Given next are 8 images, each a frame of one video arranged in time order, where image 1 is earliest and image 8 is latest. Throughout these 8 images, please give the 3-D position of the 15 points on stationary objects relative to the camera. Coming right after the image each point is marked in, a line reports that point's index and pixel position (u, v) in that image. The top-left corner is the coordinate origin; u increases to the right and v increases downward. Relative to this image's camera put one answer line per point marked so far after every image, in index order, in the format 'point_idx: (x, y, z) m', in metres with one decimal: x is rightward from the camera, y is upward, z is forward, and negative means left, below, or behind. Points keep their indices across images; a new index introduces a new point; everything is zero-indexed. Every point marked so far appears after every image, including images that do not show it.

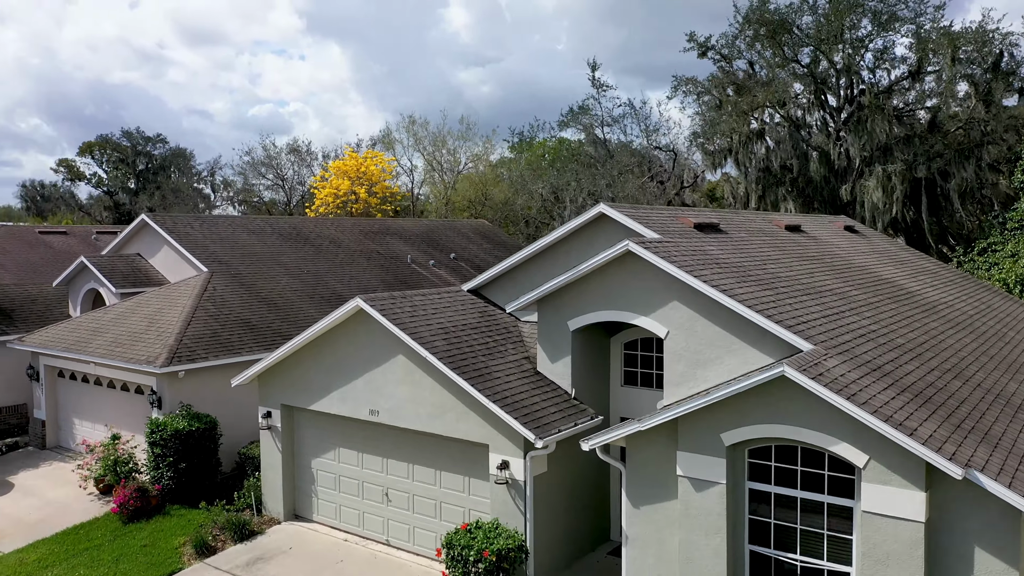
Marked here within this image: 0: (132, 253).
0: (-7.8, +0.7, +16.6) m
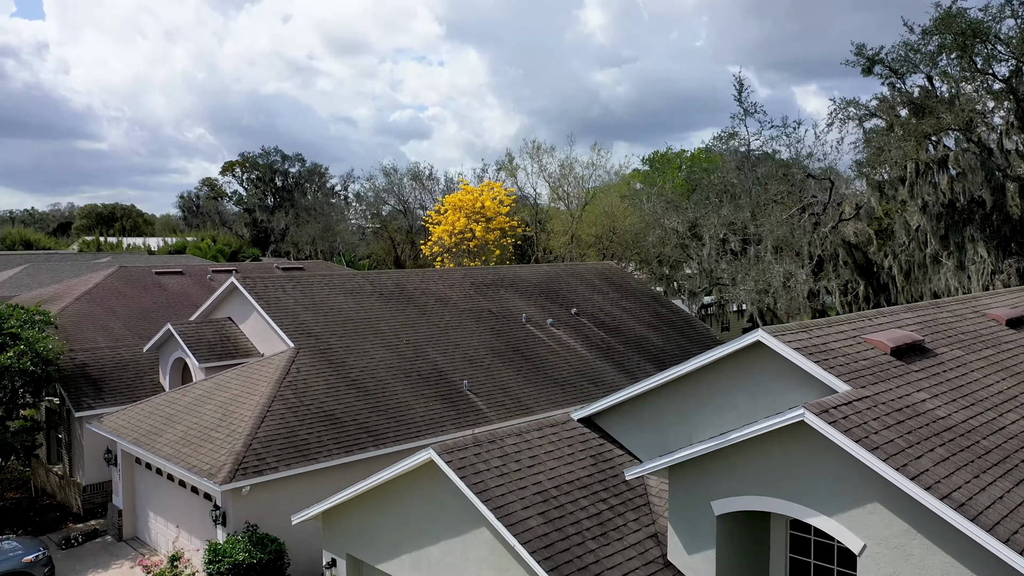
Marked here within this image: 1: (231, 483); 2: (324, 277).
0: (-5.4, -0.6, +15.3) m
1: (-3.5, -2.4, +10.1) m
2: (-3.8, +0.2, +16.1) m
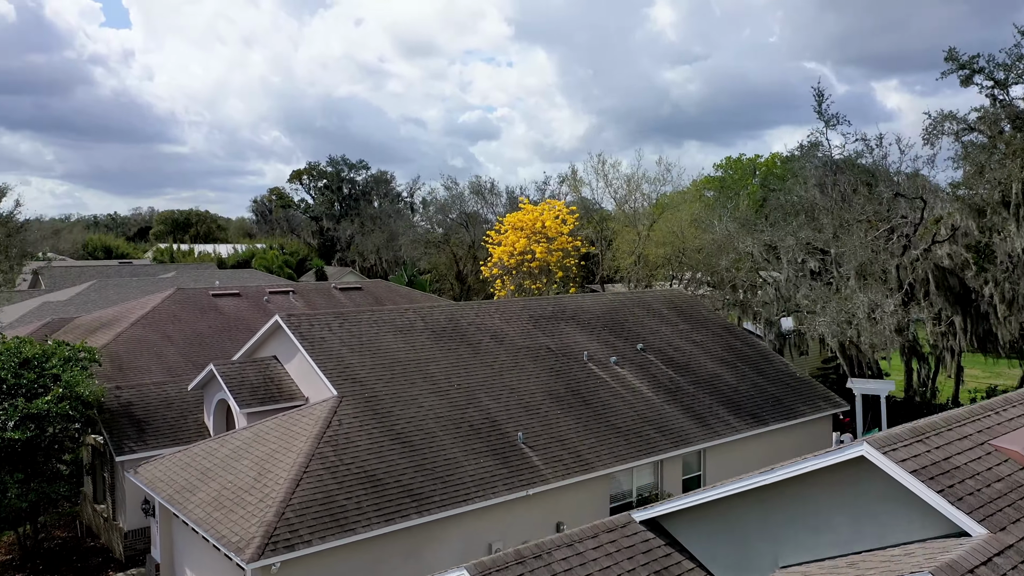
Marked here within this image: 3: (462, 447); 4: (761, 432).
0: (-4.4, -1.2, +14.6) m
1: (-2.9, -3.1, +9.3) m
2: (-2.6, -0.5, +15.3) m
3: (-0.8, -2.4, +12.4) m
4: (+4.9, -2.8, +15.8) m
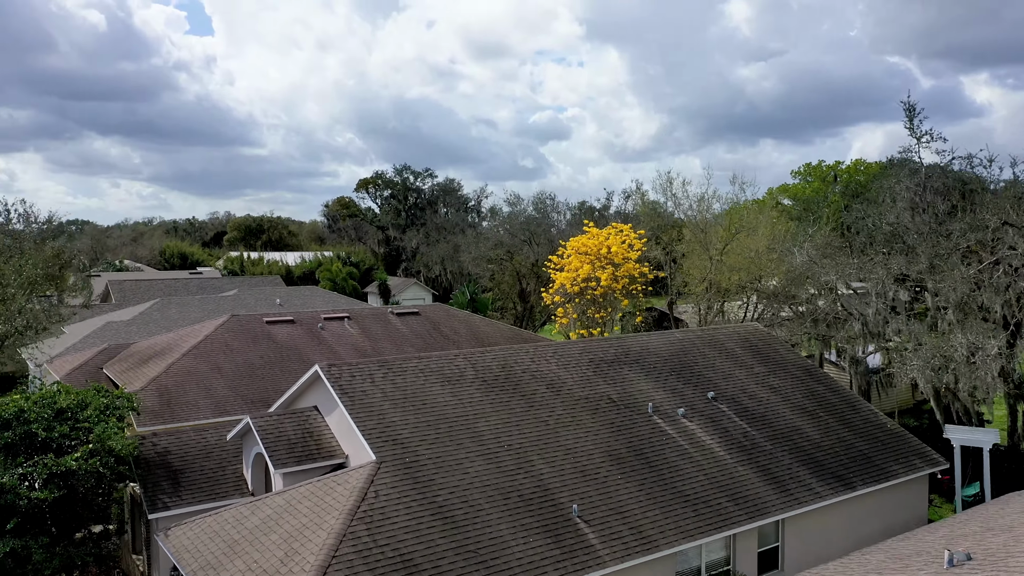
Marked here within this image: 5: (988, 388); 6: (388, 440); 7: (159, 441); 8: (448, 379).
0: (-3.4, -2.0, +13.7) m
1: (-2.4, -3.9, +8.3) m
2: (-1.6, -1.3, +14.2) m
3: (0.0, -3.2, +11.2) m
4: (+5.9, -3.7, +14.2) m
5: (+10.2, -2.1, +17.3) m
6: (-1.8, -2.3, +12.1) m
7: (-6.3, -2.7, +14.4) m
8: (-1.1, -1.6, +14.1) m
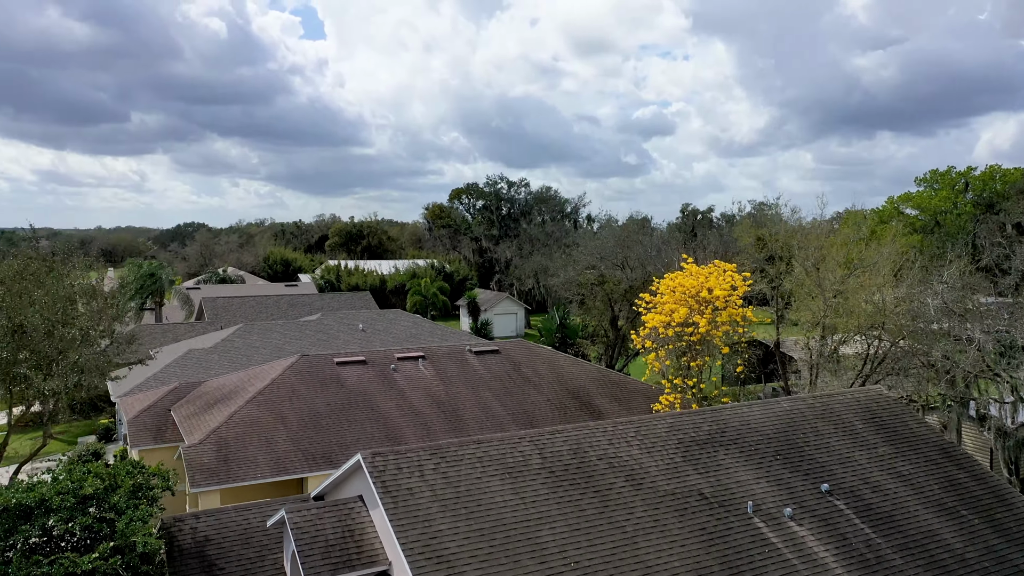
0: (-2.4, -3.2, +12.1) m
1: (-2.1, -5.1, +6.6) m
2: (-0.5, -2.4, +12.4) m
3: (+0.7, -4.4, +9.2) m
4: (+6.9, -4.9, +11.4) m
5: (+11.6, -3.4, +14.0) m
6: (-1.0, -3.4, +10.3) m
7: (-5.1, -3.8, +13.2) m
8: (0.0, -2.7, +12.2) m
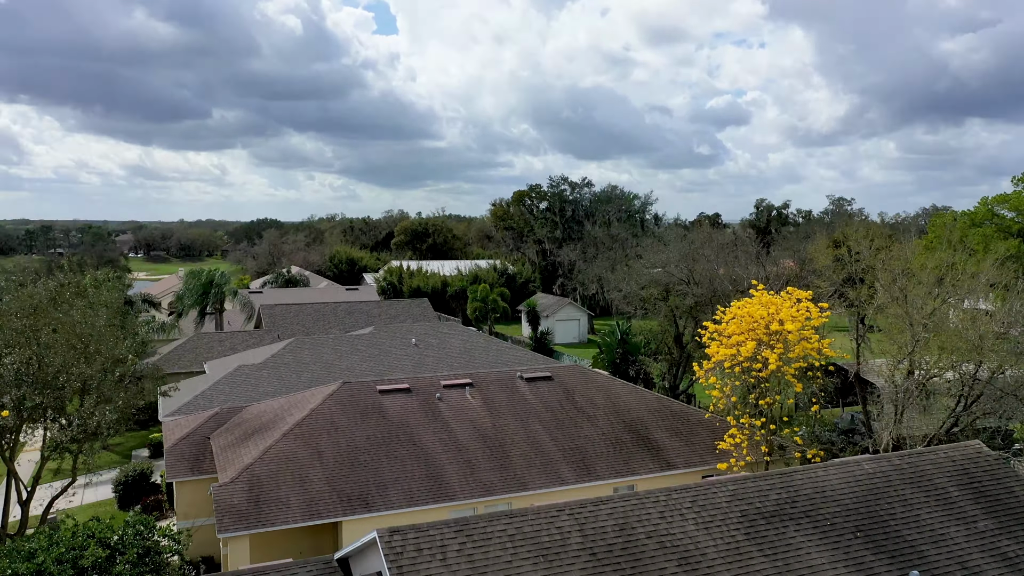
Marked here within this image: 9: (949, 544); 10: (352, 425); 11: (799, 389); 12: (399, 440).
0: (-1.9, -3.9, +10.9) m
1: (-2.1, -5.9, +5.4) m
2: (0.0, -3.2, +11.0) m
3: (+0.9, -5.2, +7.8) m
4: (+7.2, -5.7, +9.4) m
5: (+12.1, -4.2, +11.5) m
6: (-0.7, -4.2, +9.0) m
7: (-4.5, -4.5, +12.2) m
8: (+0.4, -3.5, +10.8) m
9: (+6.6, -3.8, +12.2) m
10: (-3.9, -3.3, +19.6) m
11: (+6.4, -2.2, +18.1) m
12: (-2.7, -3.6, +19.5) m
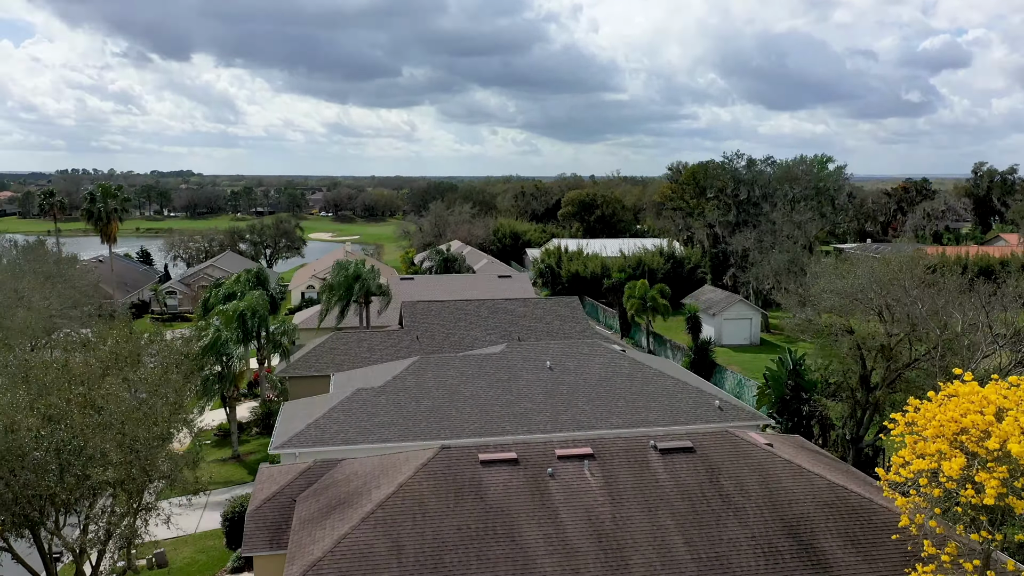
0: (-1.4, -5.6, +7.8) m
1: (-2.8, -7.9, +2.6) m
2: (+0.4, -5.0, +7.4) m
3: (+0.6, -7.2, +4.2) m
4: (+7.2, -7.7, +4.4) m
5: (+12.4, -6.3, +5.3) m
6: (-0.7, -6.1, +5.6) m
7: (-3.7, -6.1, +9.6) m
8: (+0.8, -5.3, +7.1) m
9: (+7.1, -5.7, +7.2) m
10: (-1.4, -4.5, +16.6) m
11: (+8.3, -3.8, +12.9) m
12: (-0.3, -4.9, +16.2) m
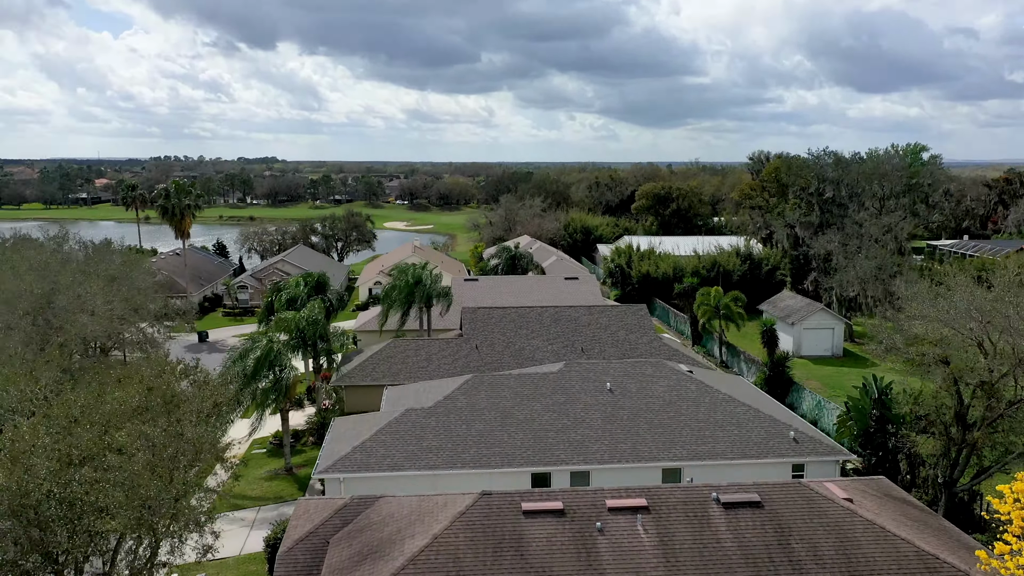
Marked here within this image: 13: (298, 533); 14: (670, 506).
0: (-1.5, -6.5, +6.5) m
1: (-3.4, -8.8, +1.5) m
2: (+0.4, -5.9, +5.9) m
3: (+0.2, -8.1, +2.7) m
4: (+6.7, -8.8, +2.4) m
5: (+12.1, -7.4, +2.8) m
6: (-0.9, -7.0, +4.3) m
7: (-3.6, -6.9, +8.5) m
8: (+0.7, -6.2, +5.6) m
9: (+7.0, -6.7, +5.1) m
10: (-0.6, -5.2, +15.3) m
11: (+8.7, -4.7, +10.6) m
12: (+0.4, -5.6, +14.8) m
13: (-4.7, -5.4, +18.2) m
14: (+3.3, -4.5, +16.7) m
